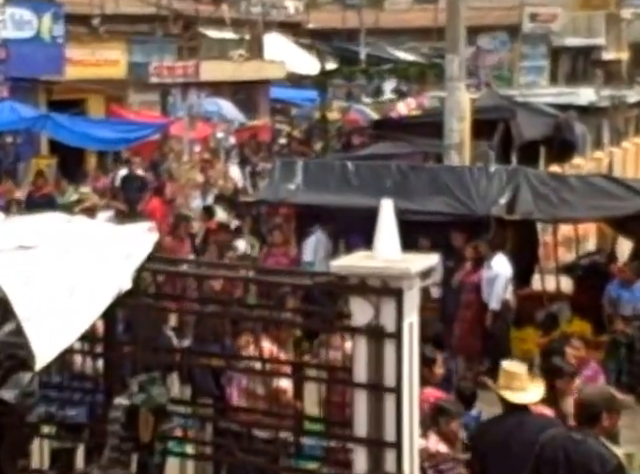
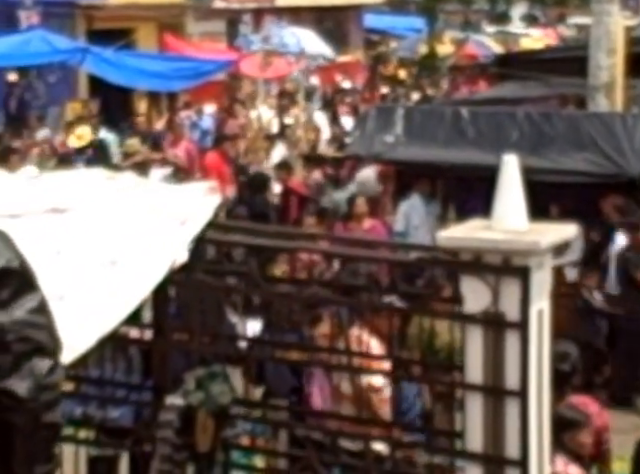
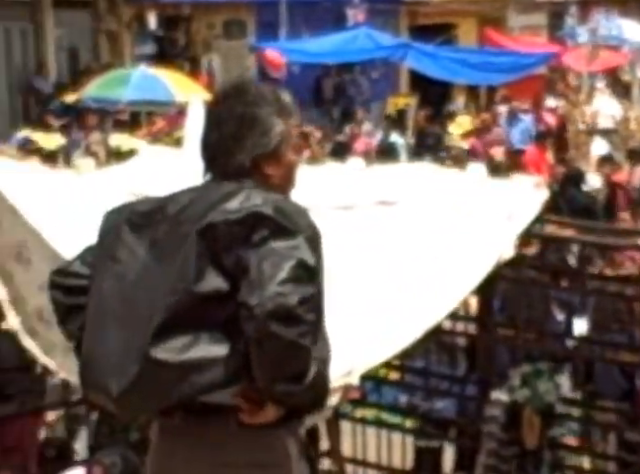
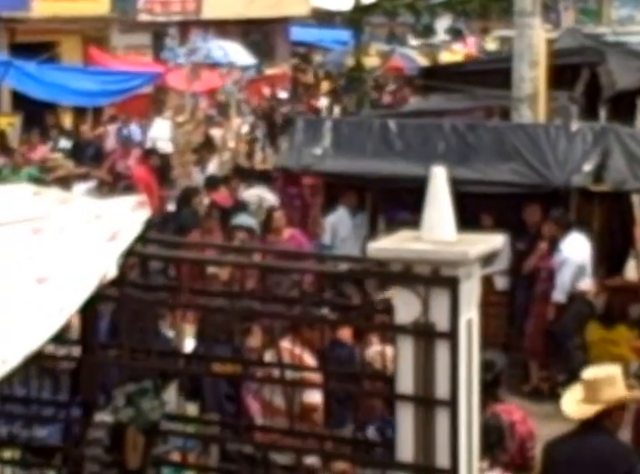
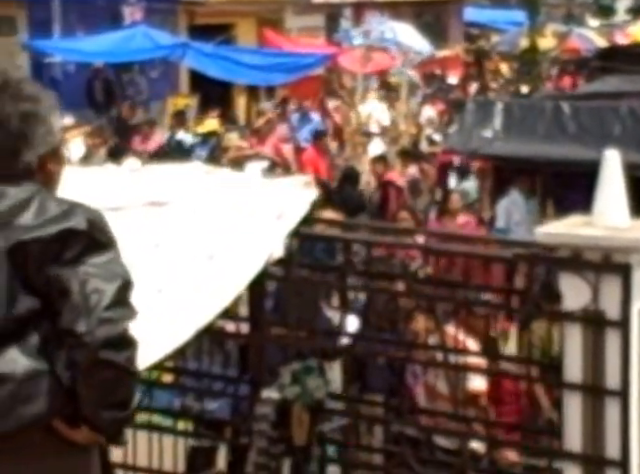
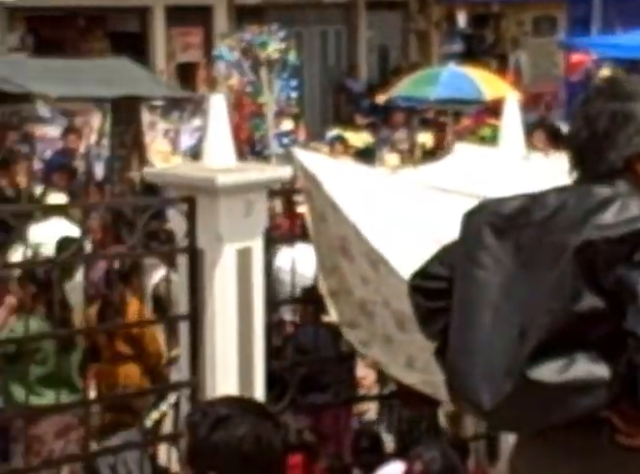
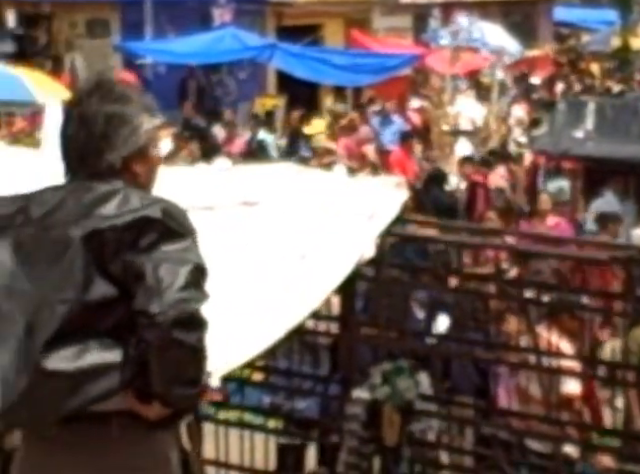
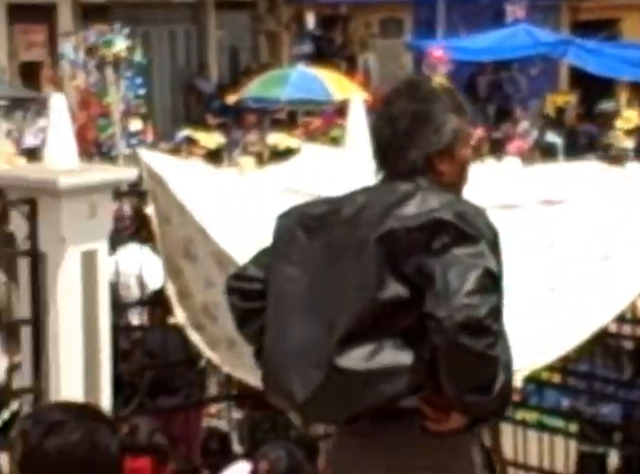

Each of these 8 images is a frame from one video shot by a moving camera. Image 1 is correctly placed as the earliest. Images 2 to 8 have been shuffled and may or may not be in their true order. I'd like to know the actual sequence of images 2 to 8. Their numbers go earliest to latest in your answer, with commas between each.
4, 2, 5, 7, 3, 8, 6
